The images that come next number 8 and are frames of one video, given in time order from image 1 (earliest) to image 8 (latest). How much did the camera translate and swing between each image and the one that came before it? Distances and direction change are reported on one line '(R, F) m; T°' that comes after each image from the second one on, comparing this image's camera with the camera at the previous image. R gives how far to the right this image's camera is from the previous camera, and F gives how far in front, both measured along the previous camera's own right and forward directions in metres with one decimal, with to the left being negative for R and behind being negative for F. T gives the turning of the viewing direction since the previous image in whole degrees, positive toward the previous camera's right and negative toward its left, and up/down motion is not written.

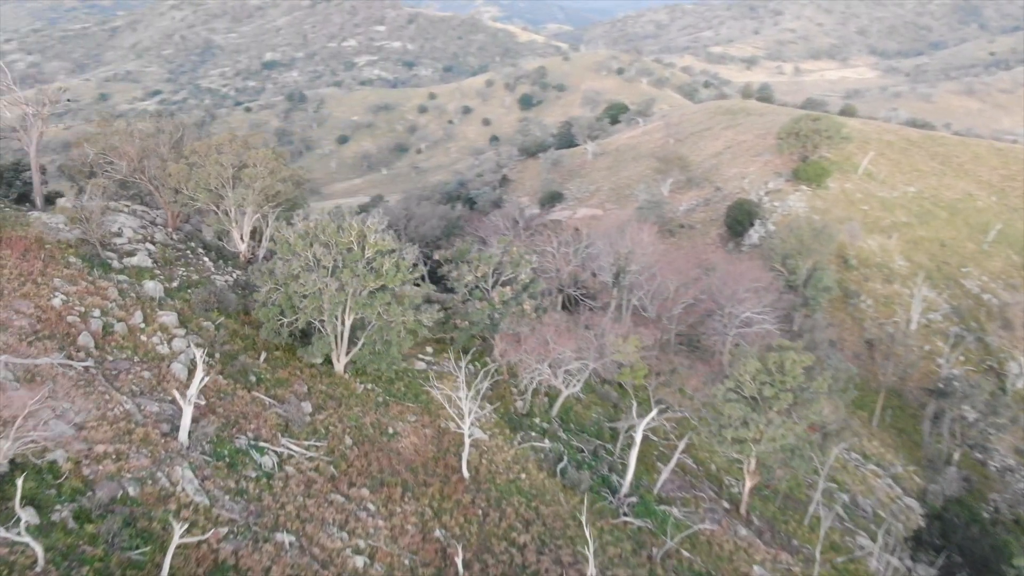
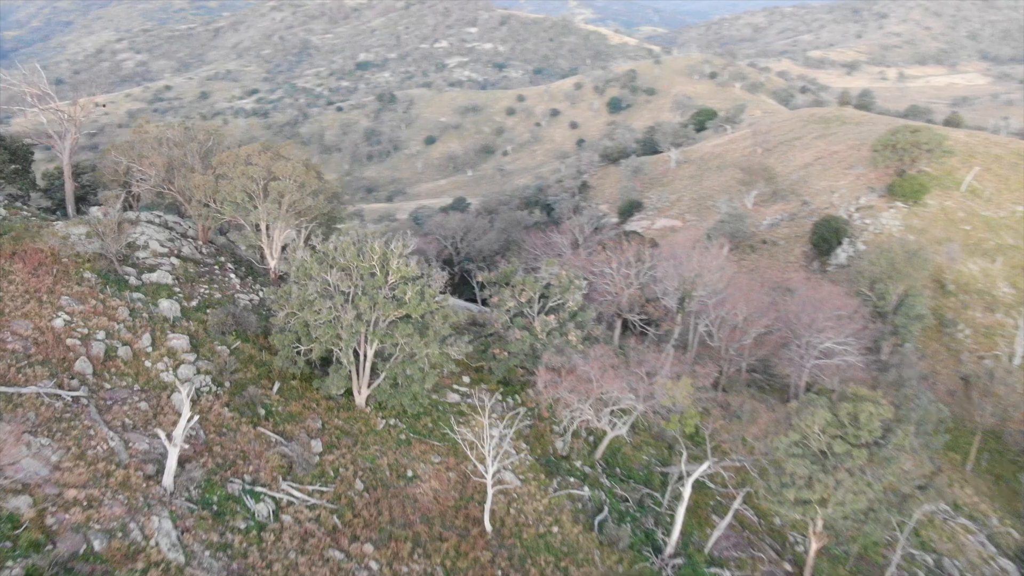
(+0.9, +1.9) m; -5°
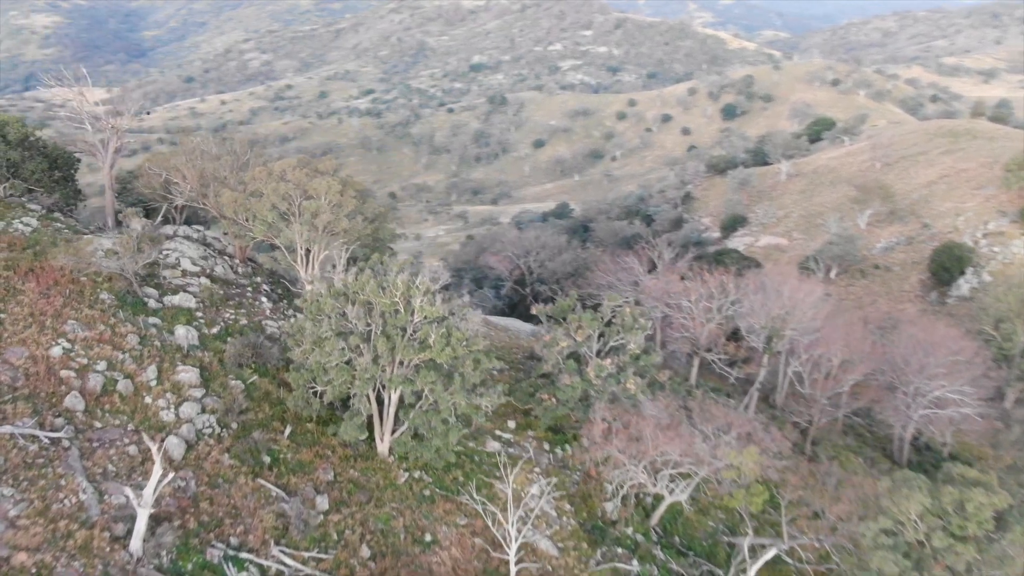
(+1.1, +2.3) m; -7°
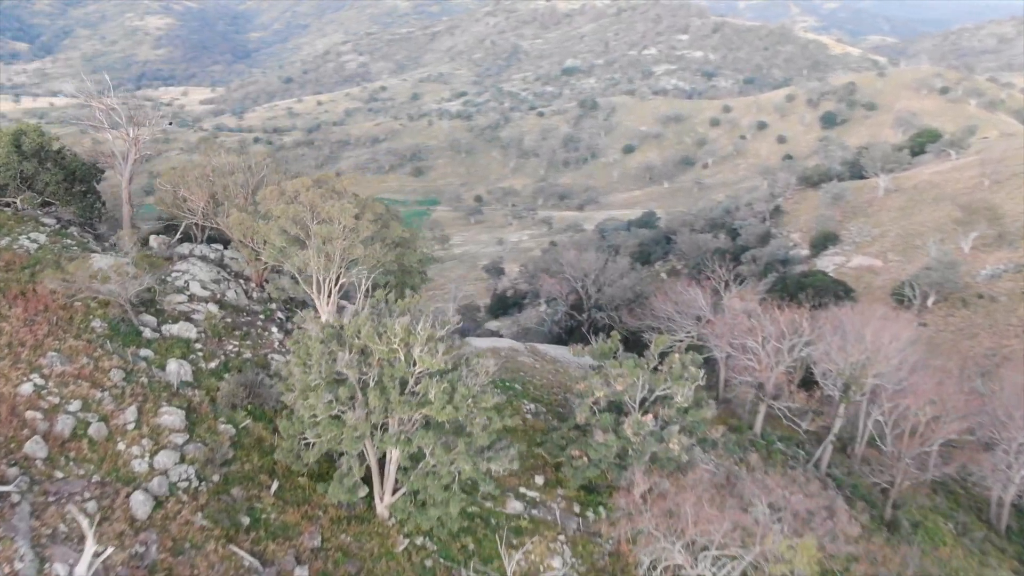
(+1.0, +2.1) m; -6°
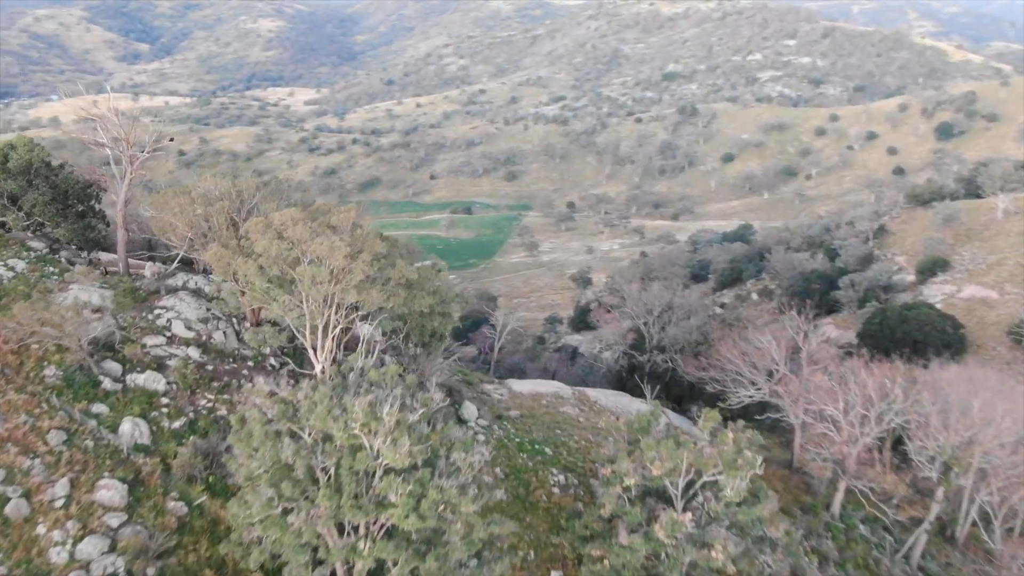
(+1.2, +2.8) m; -6°
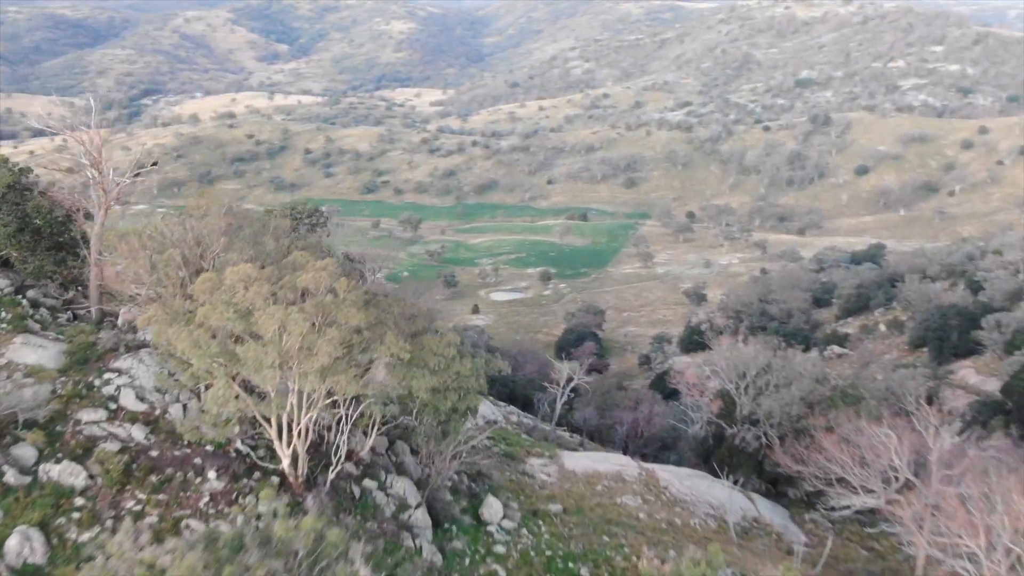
(+1.2, +3.8) m; -8°
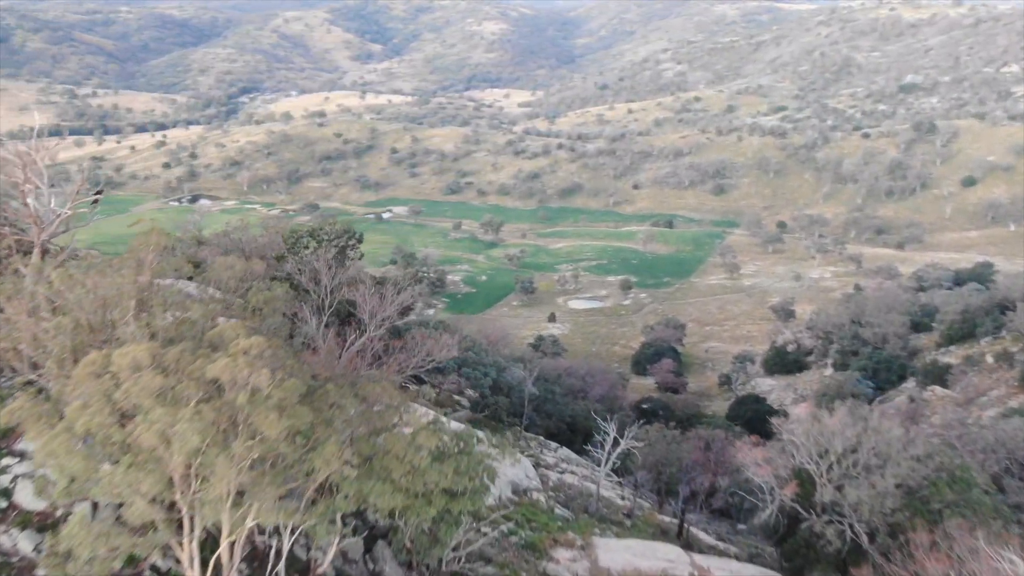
(+0.9, +3.2) m; -5°
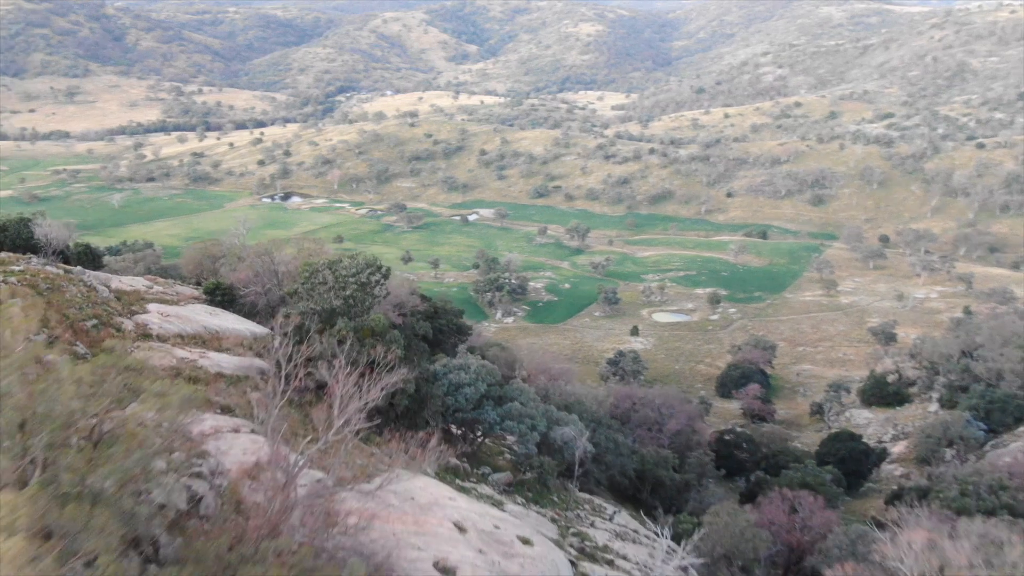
(+0.9, +3.8) m; -6°
